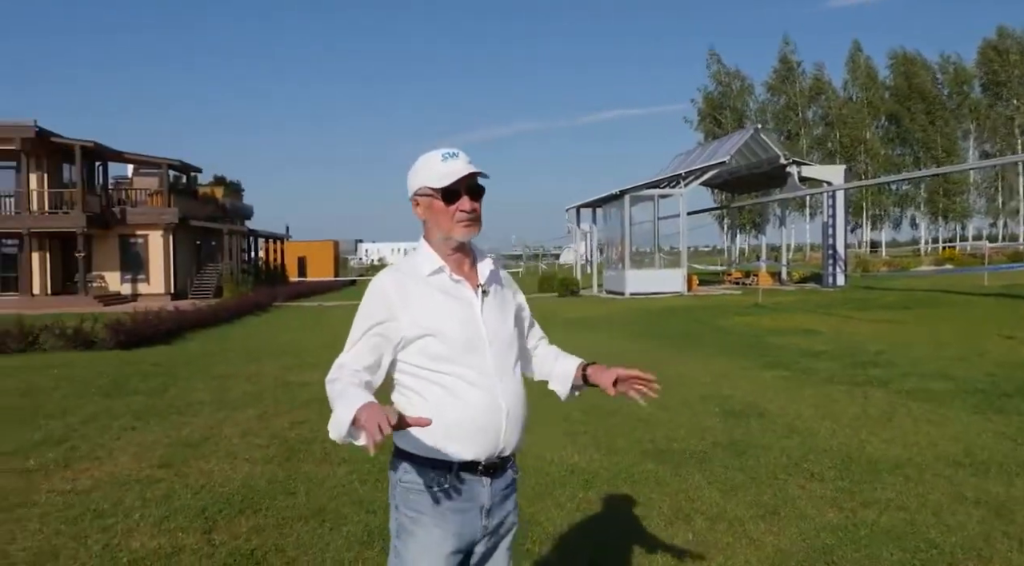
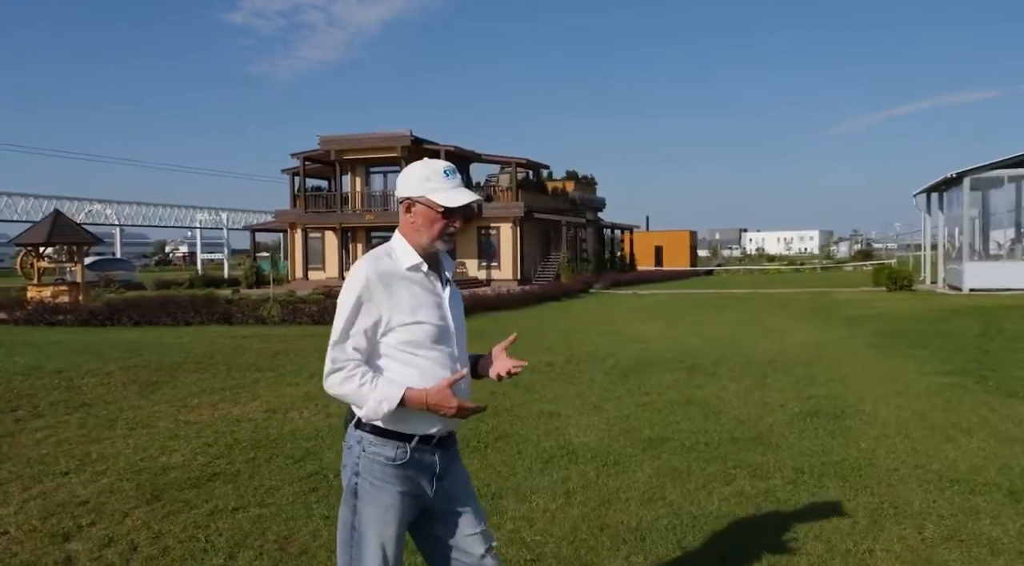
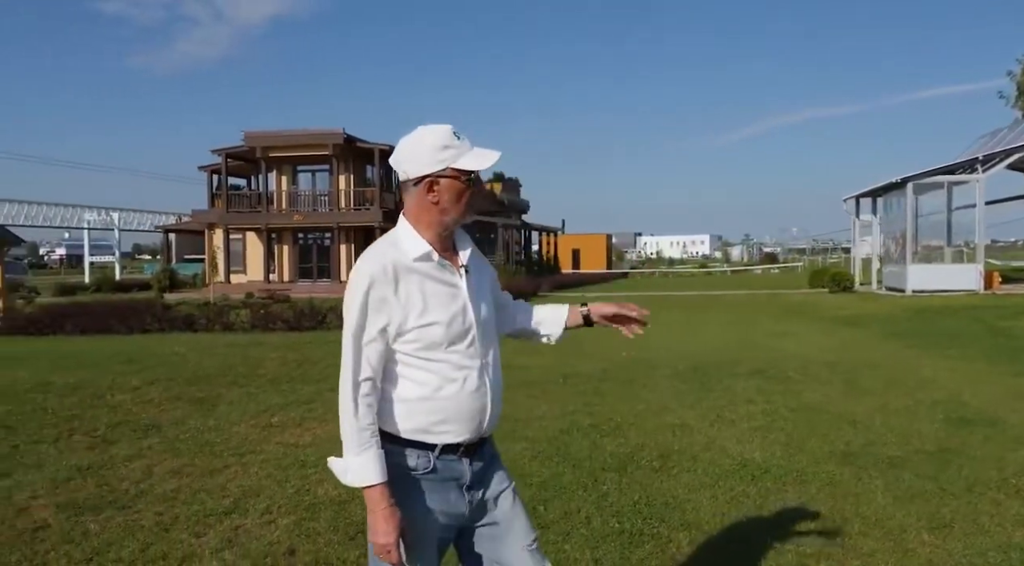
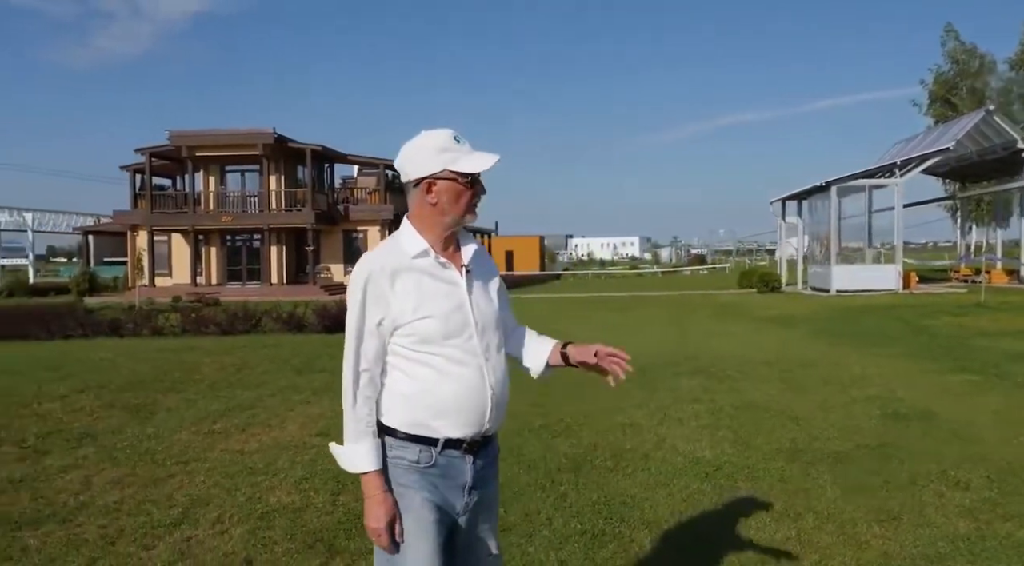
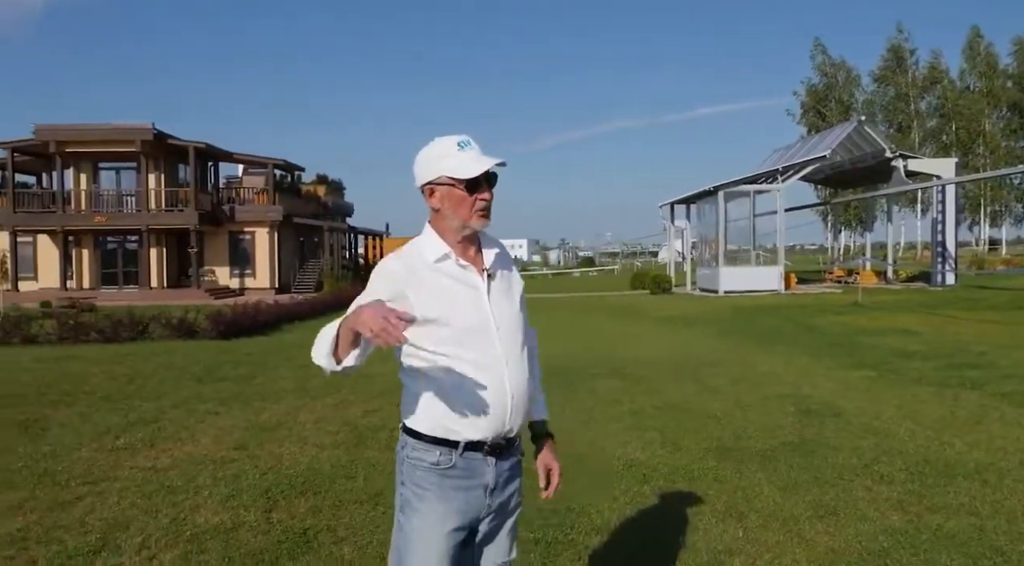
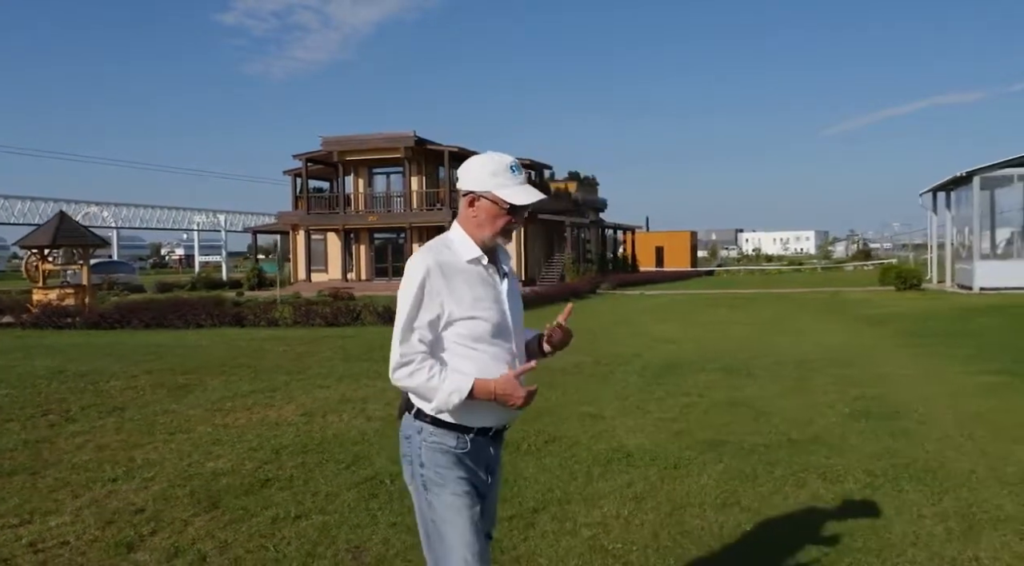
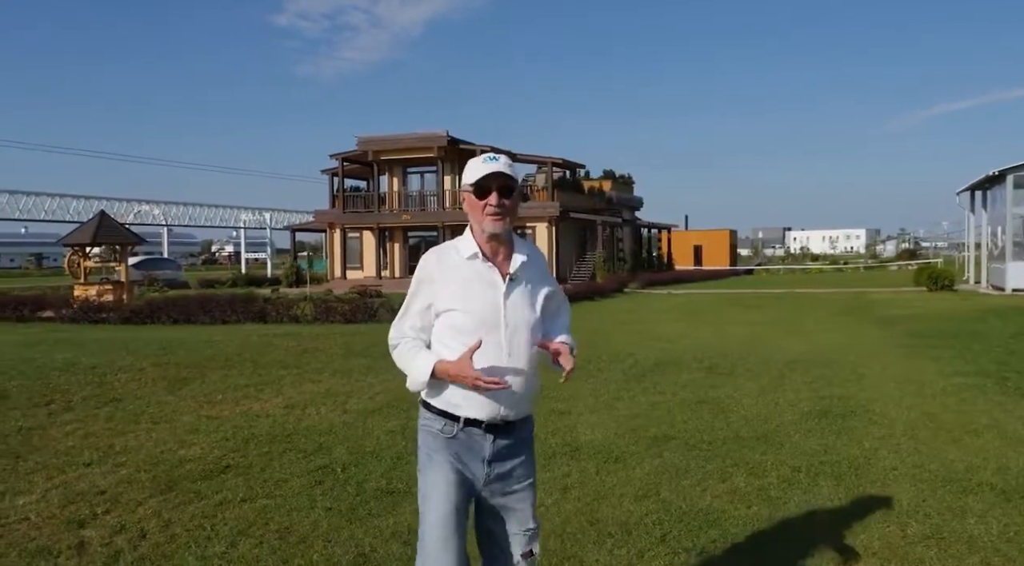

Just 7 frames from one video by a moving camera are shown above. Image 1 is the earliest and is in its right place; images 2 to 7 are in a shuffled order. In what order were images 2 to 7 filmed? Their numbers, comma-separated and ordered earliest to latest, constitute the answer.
5, 4, 3, 6, 2, 7
